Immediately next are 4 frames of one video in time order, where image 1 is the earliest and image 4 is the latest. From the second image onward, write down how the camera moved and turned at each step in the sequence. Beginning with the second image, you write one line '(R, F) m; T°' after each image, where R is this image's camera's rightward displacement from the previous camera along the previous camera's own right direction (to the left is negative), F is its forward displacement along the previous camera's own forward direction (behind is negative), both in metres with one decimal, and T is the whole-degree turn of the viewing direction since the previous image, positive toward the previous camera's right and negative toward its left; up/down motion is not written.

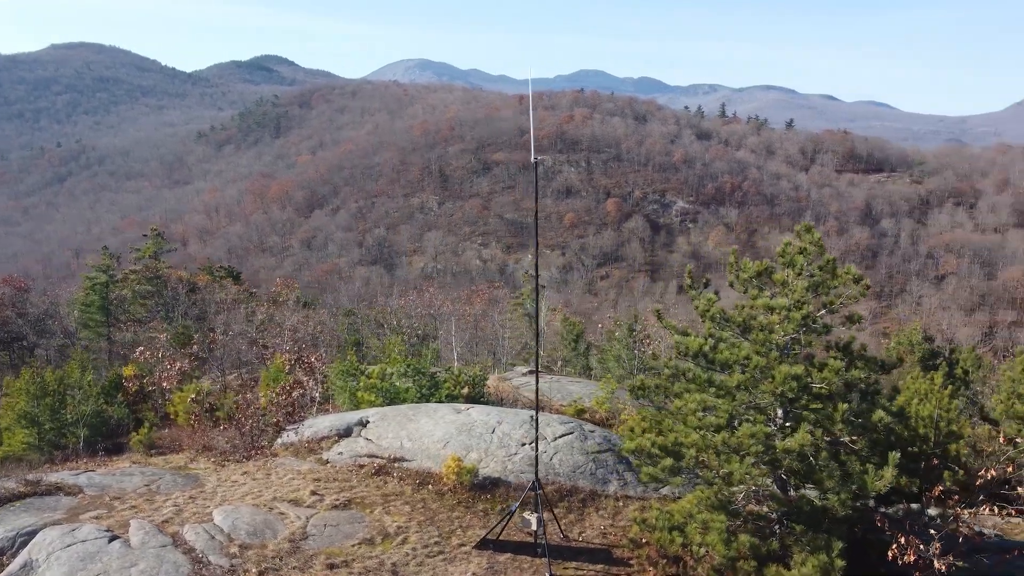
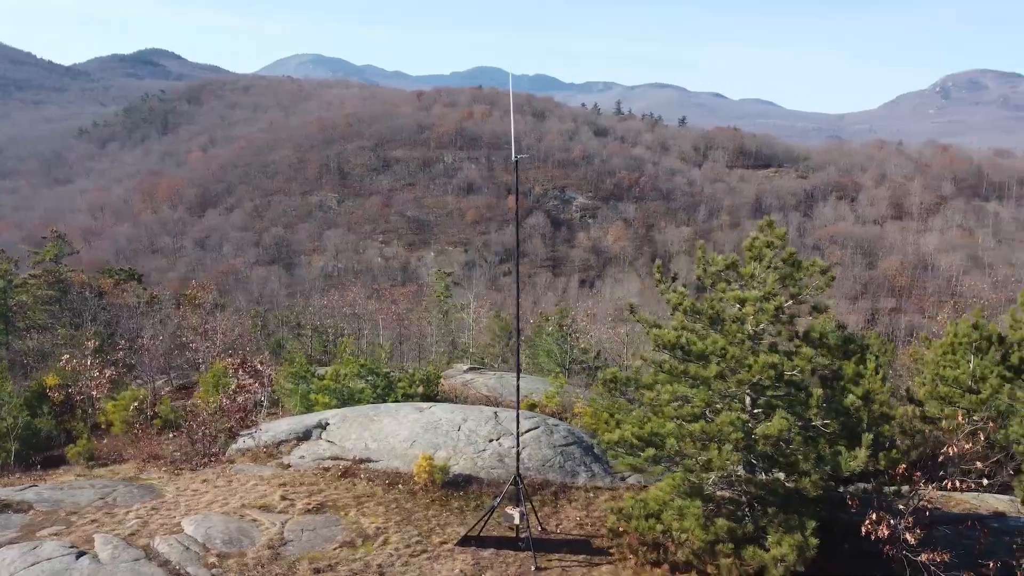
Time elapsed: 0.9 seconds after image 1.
(-0.7, 0.0) m; +6°
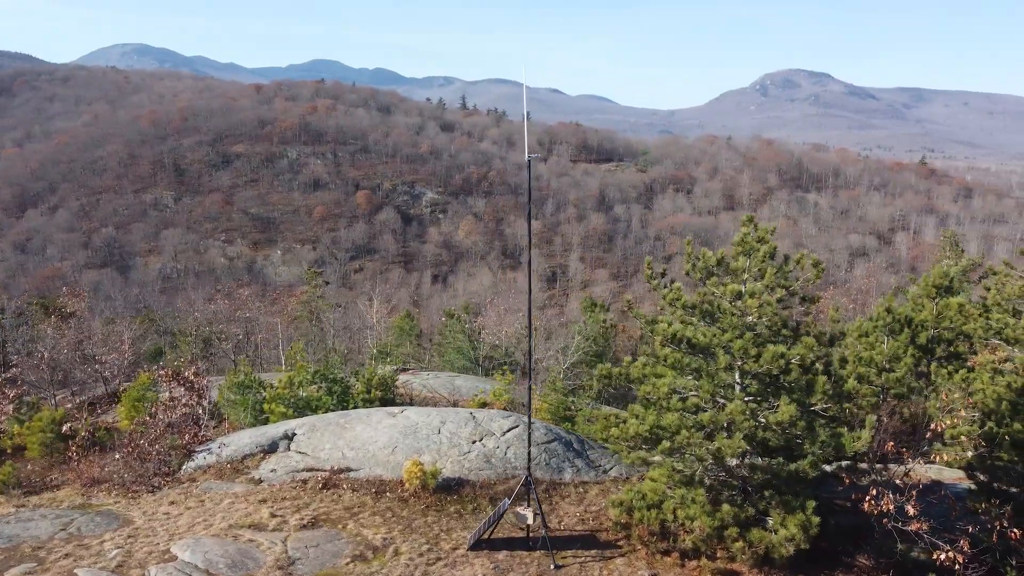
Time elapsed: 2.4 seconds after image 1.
(-1.4, +0.2) m; +10°
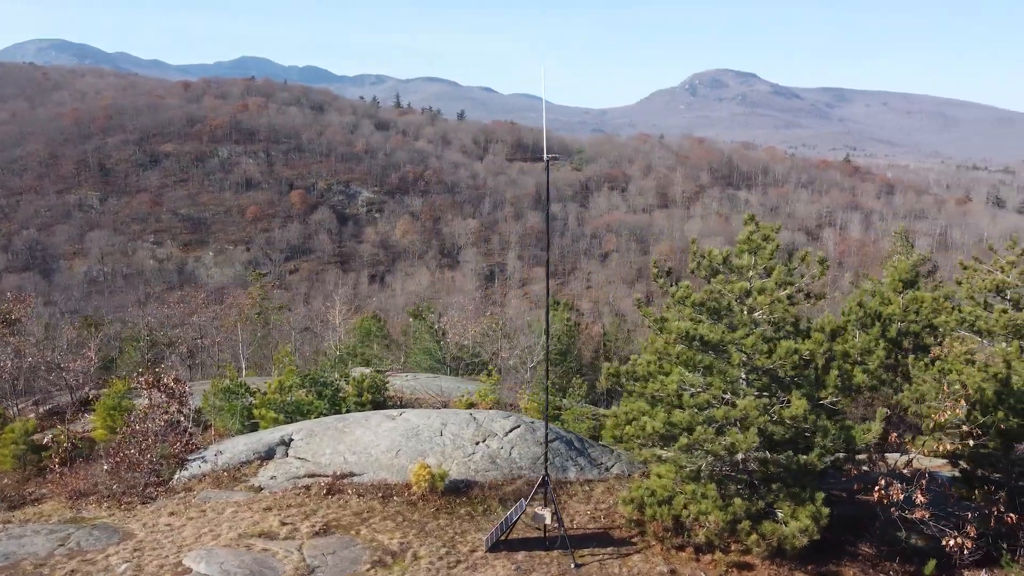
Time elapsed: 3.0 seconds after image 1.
(-0.7, 0.0) m; +4°
